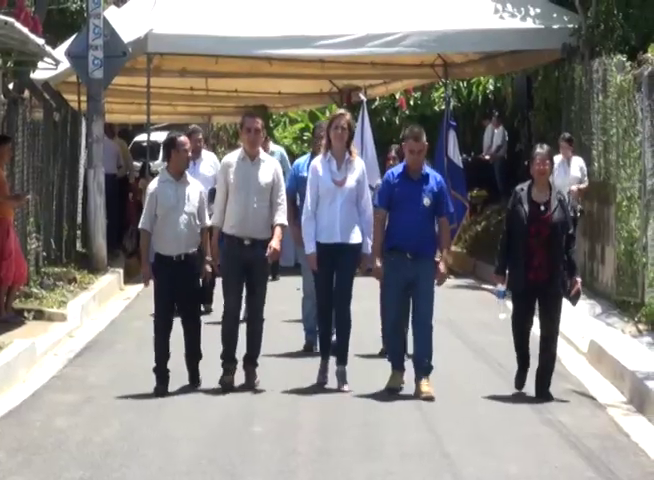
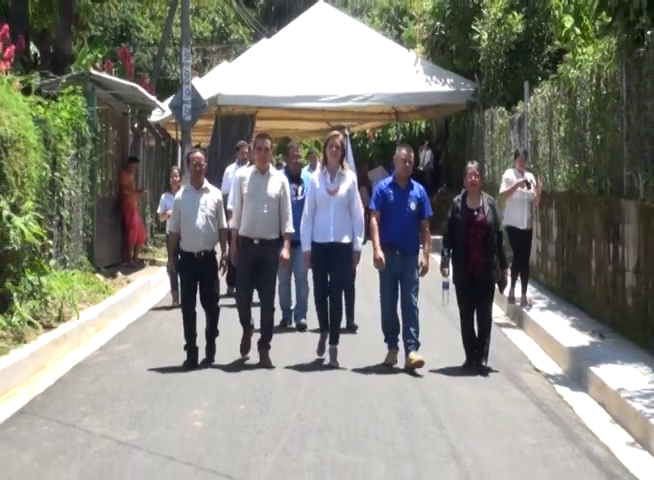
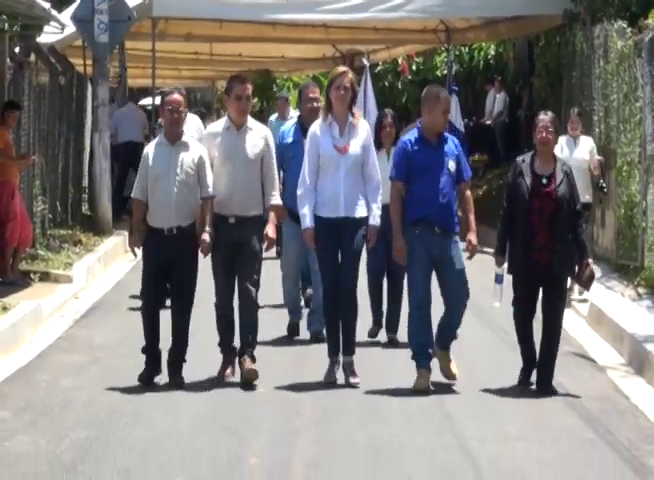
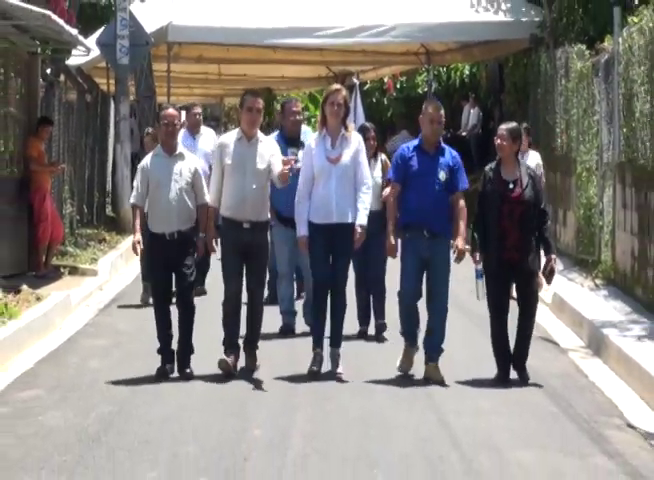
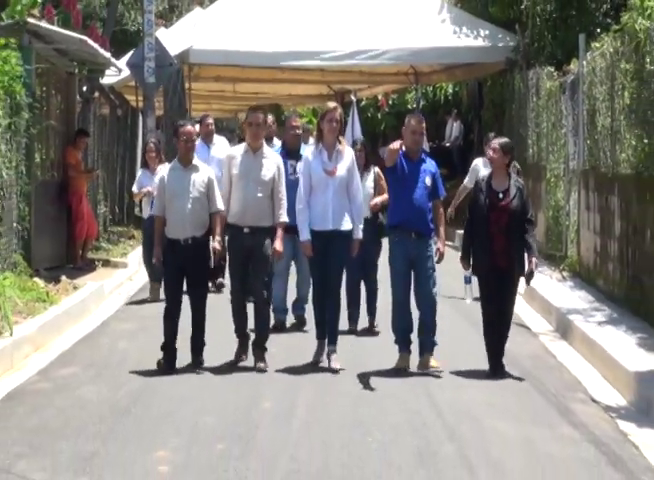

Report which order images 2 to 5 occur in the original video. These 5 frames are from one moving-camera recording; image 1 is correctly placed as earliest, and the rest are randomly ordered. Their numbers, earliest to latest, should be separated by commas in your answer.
3, 4, 5, 2
